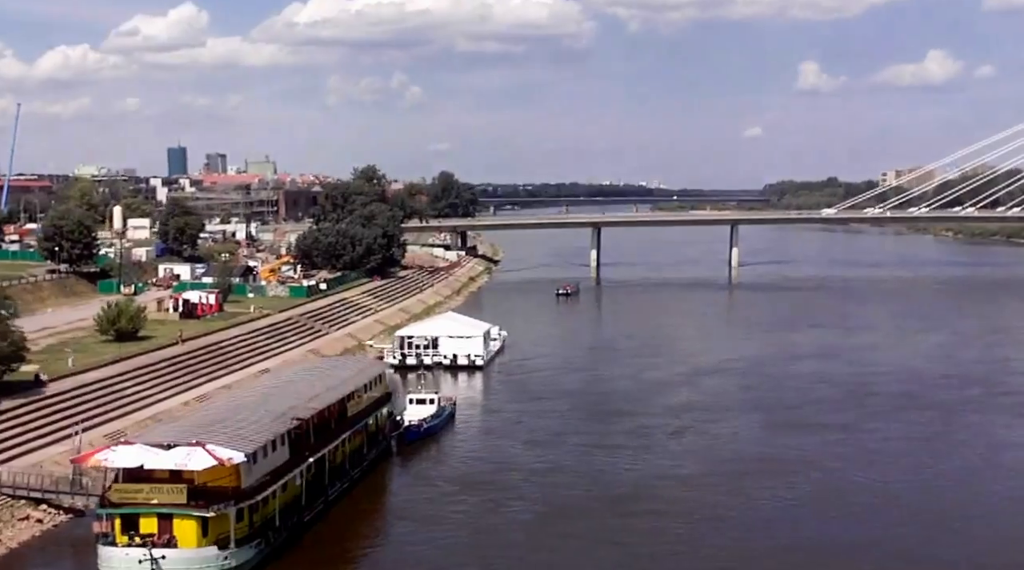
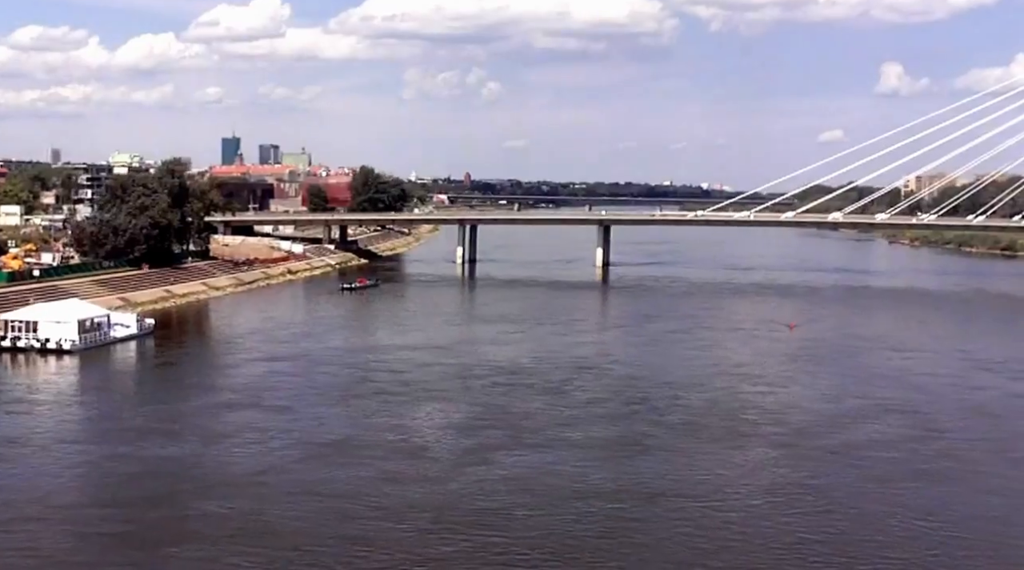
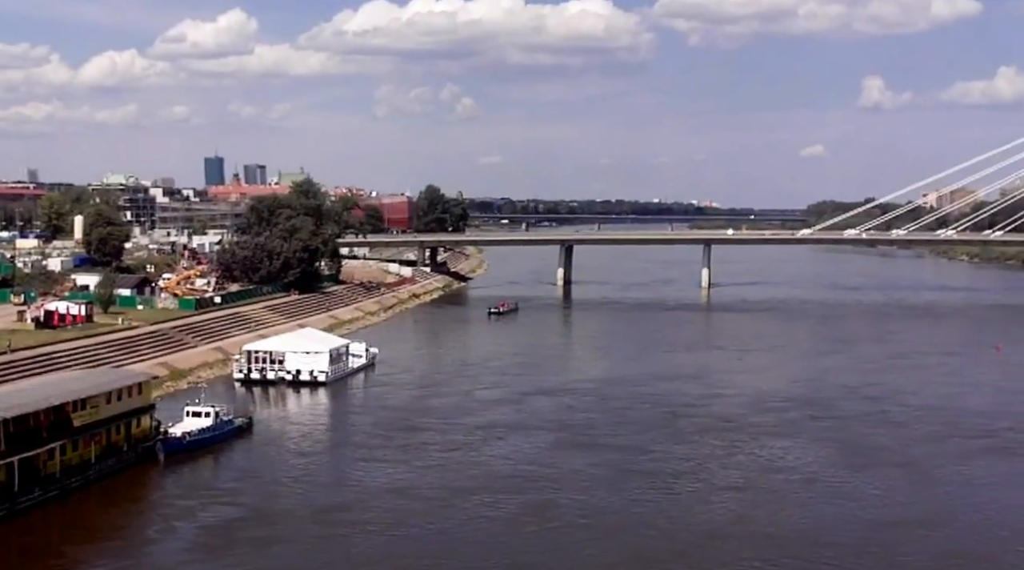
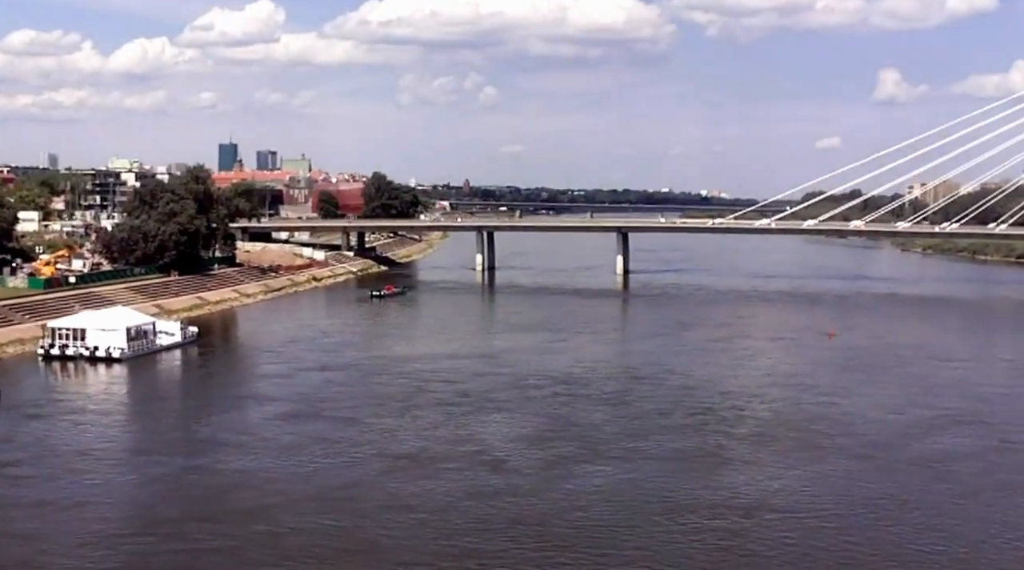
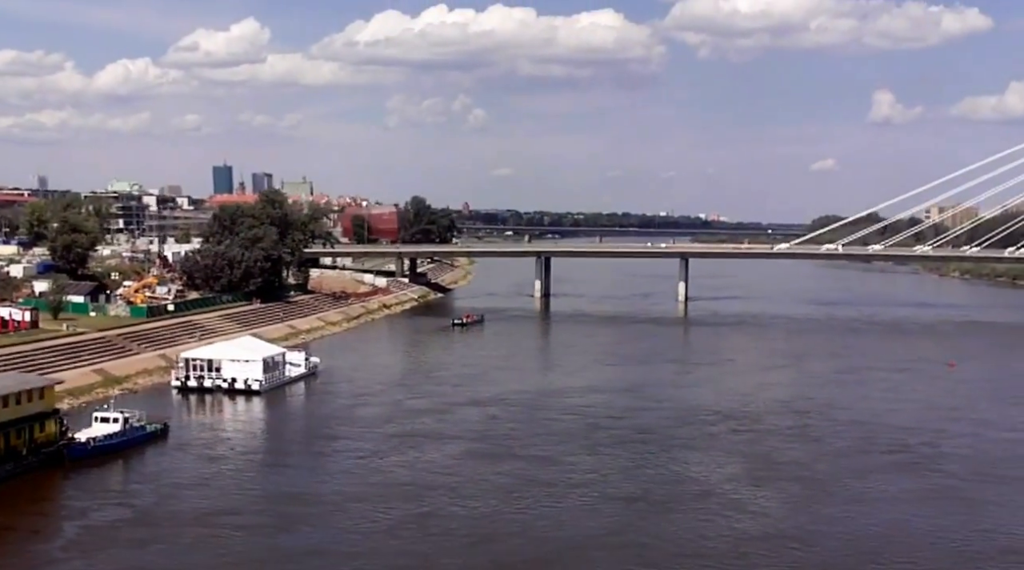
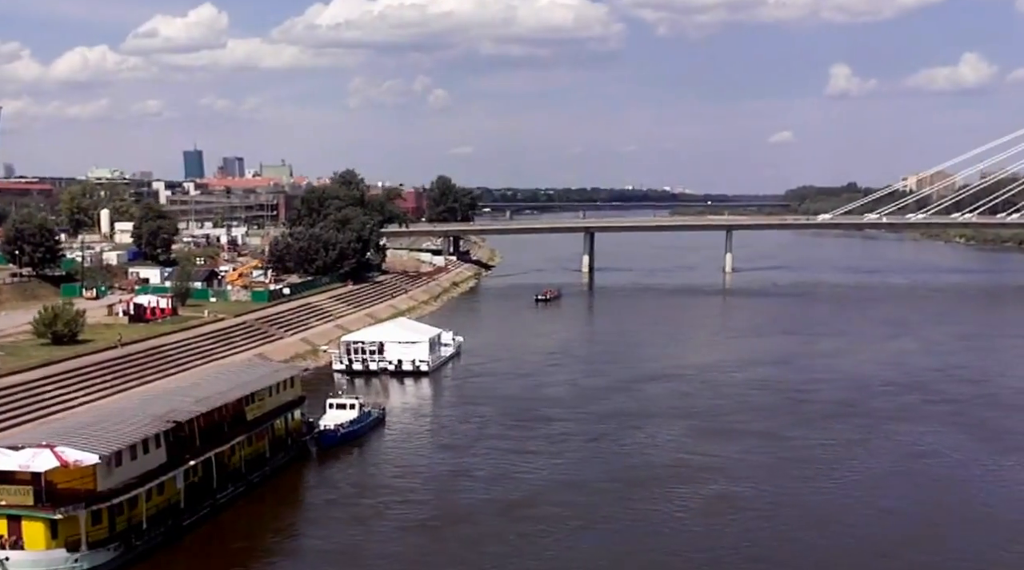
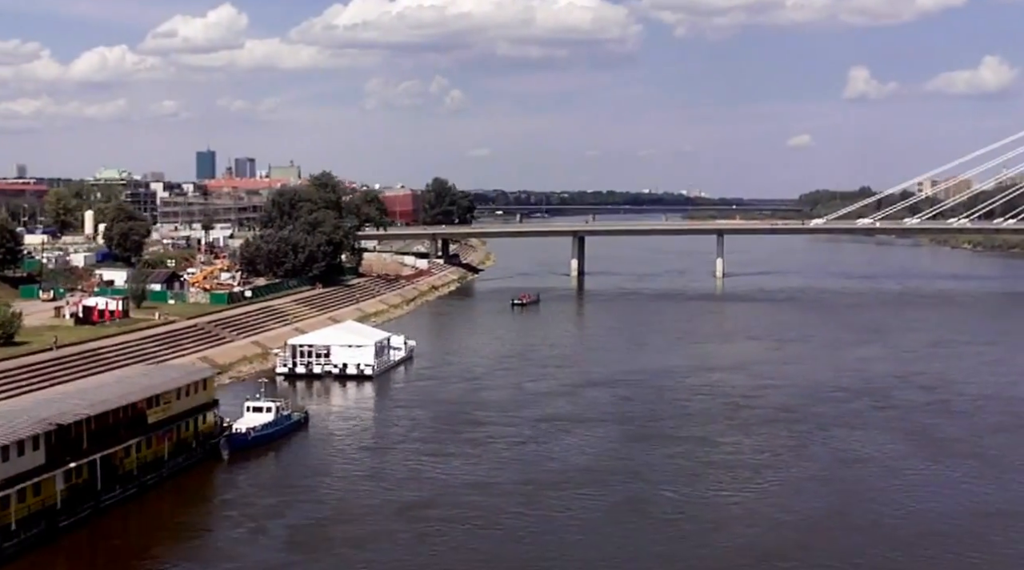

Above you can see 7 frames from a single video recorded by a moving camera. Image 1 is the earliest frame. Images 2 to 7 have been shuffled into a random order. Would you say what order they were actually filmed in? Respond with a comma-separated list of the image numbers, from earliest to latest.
6, 7, 3, 5, 4, 2
